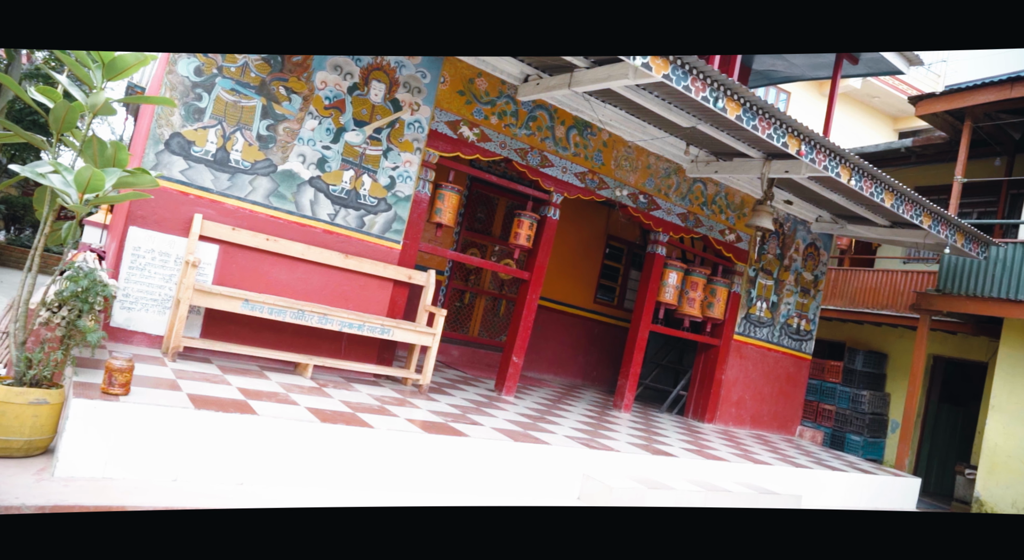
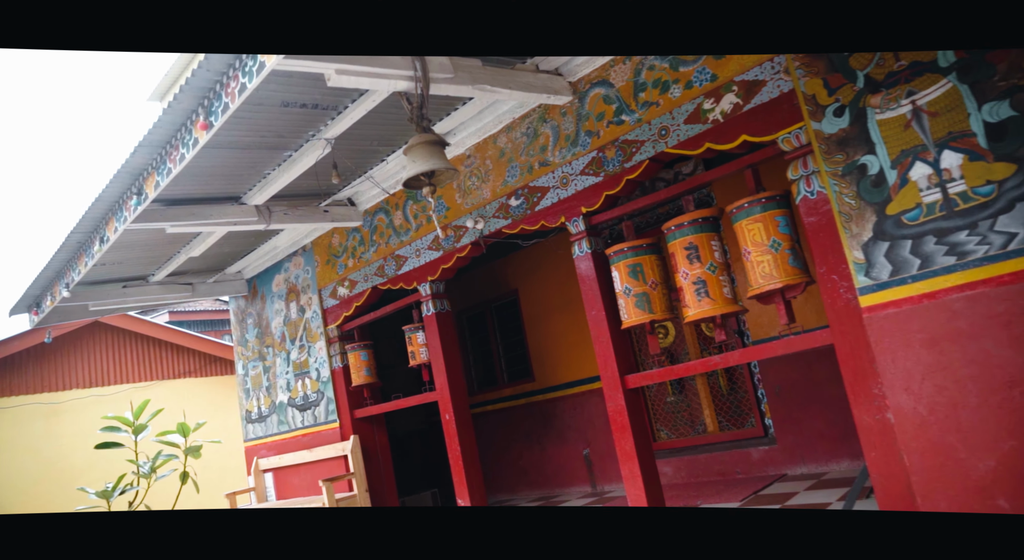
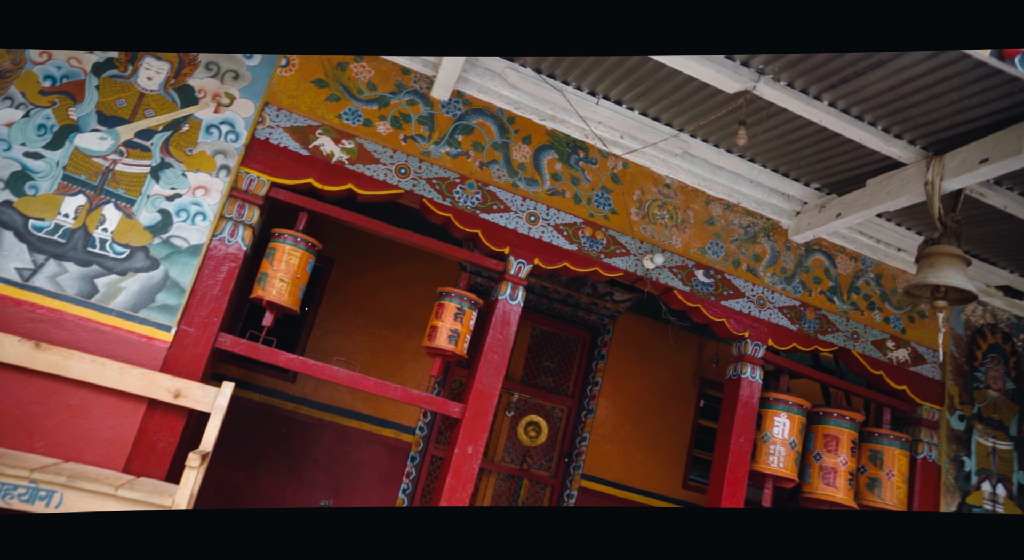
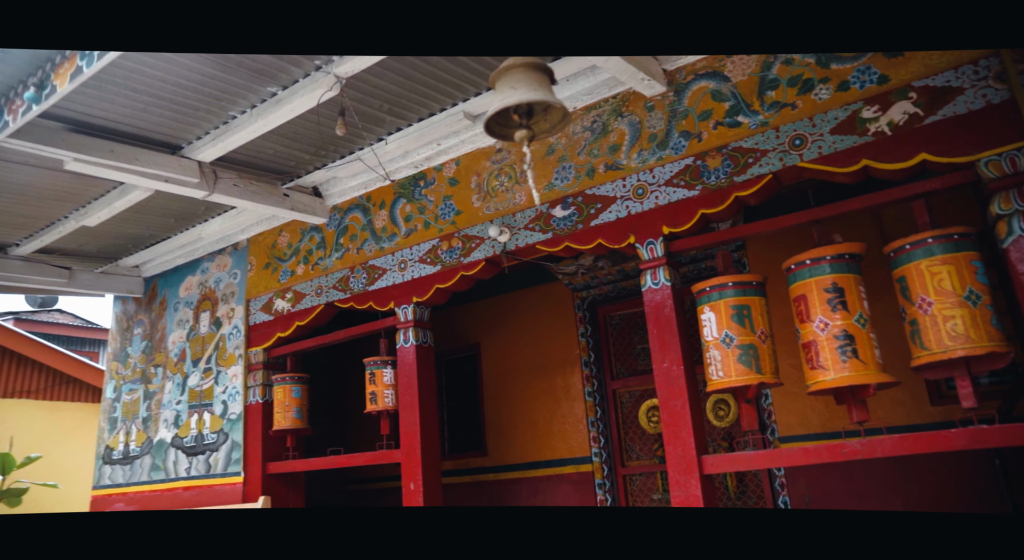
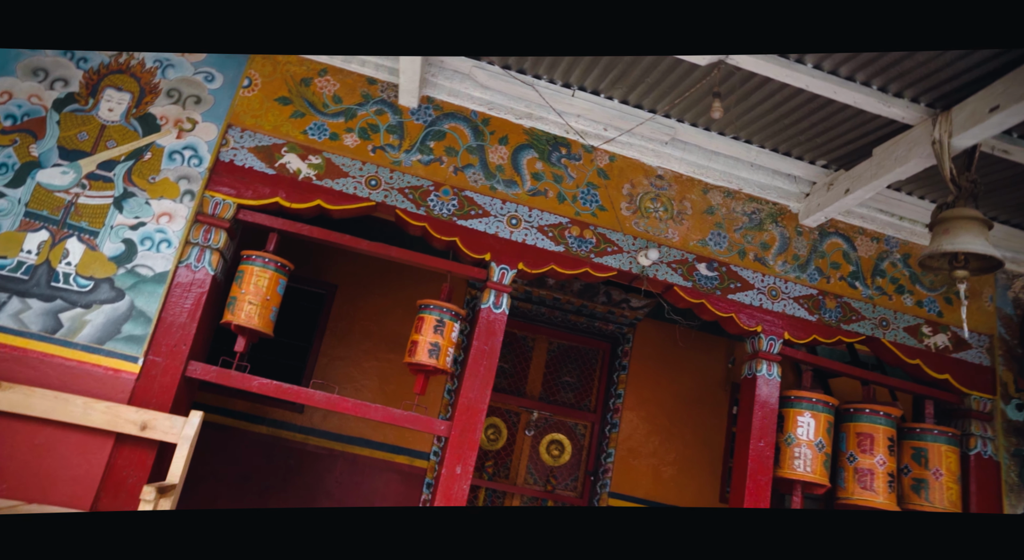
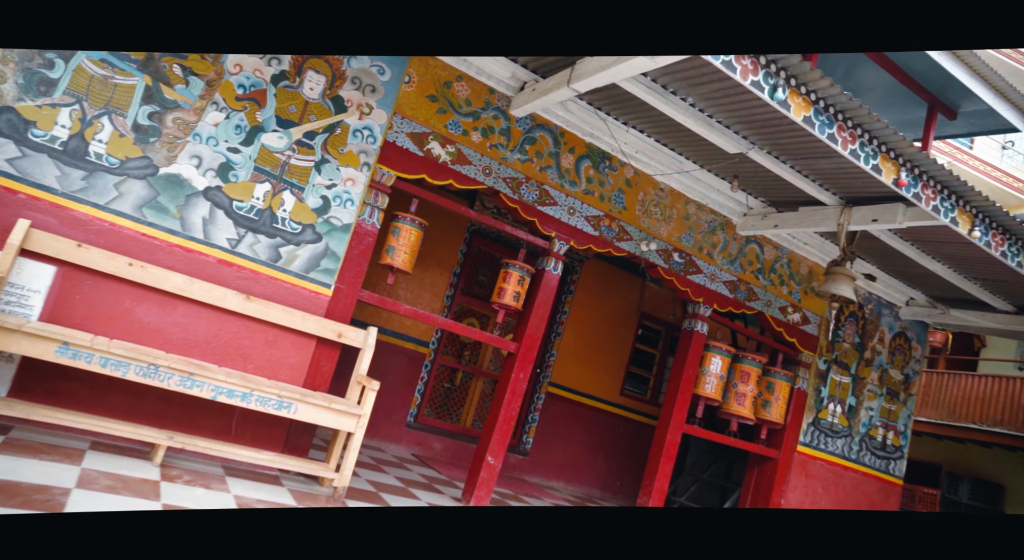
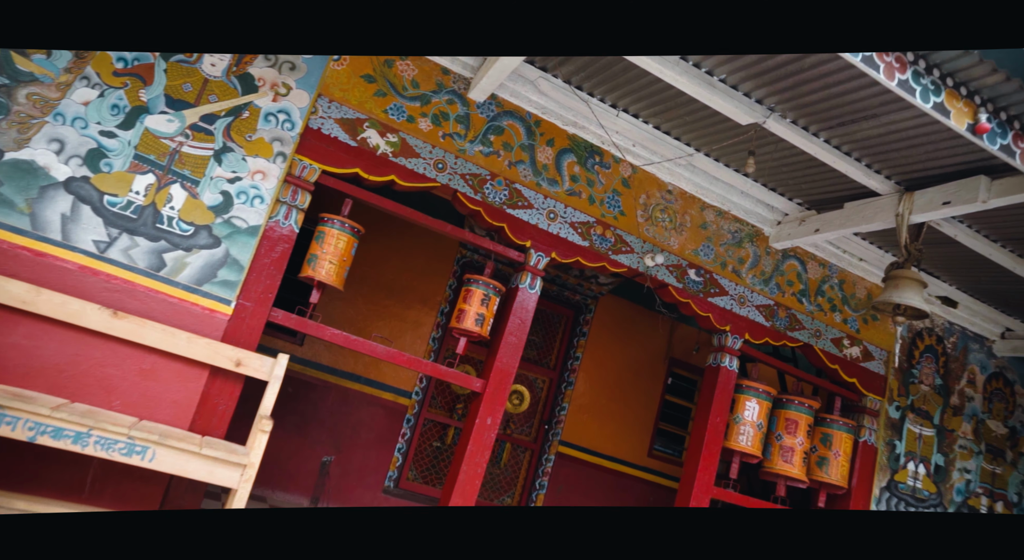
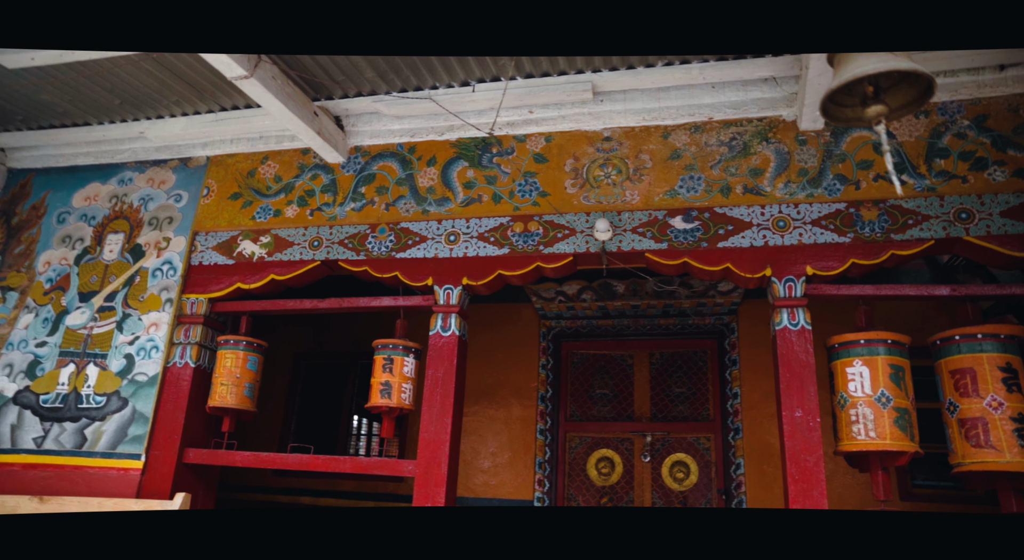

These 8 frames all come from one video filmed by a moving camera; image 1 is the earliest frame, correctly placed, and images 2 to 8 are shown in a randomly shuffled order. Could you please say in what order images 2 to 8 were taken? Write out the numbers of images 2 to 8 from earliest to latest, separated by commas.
6, 7, 3, 5, 8, 4, 2
